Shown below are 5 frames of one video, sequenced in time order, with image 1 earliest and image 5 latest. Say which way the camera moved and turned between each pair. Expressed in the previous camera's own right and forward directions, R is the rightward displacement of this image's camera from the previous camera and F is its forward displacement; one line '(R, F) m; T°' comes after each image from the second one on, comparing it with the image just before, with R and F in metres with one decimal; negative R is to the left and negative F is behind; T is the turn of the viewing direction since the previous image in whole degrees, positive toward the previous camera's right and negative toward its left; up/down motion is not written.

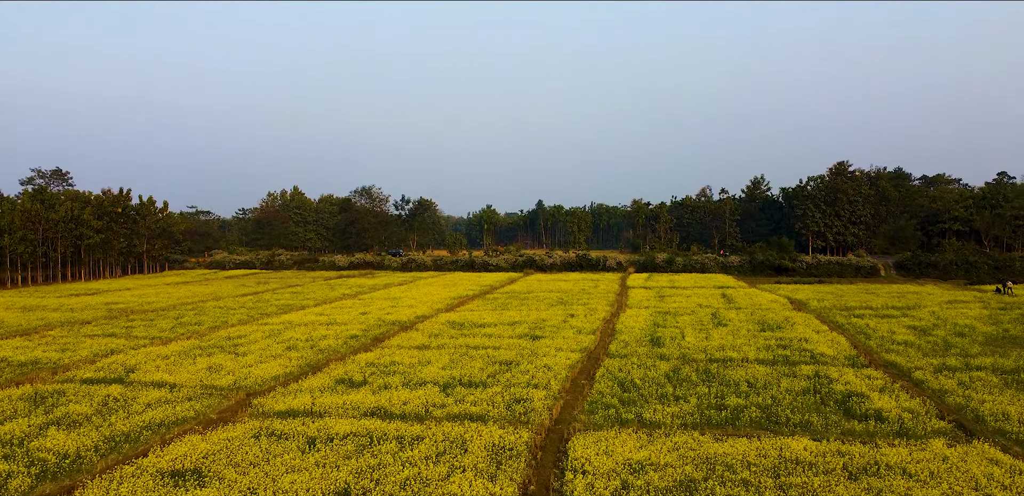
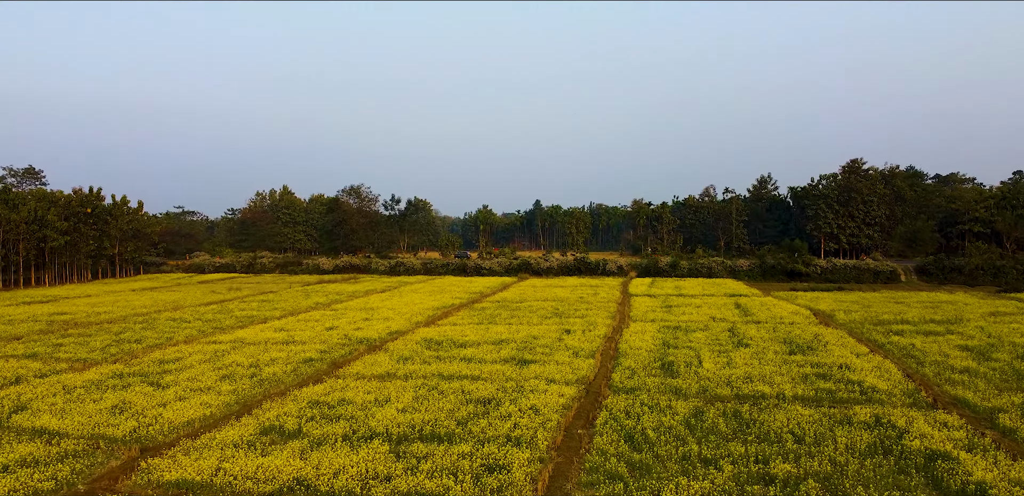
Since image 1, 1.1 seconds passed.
(+0.6, +2.4) m; 0°
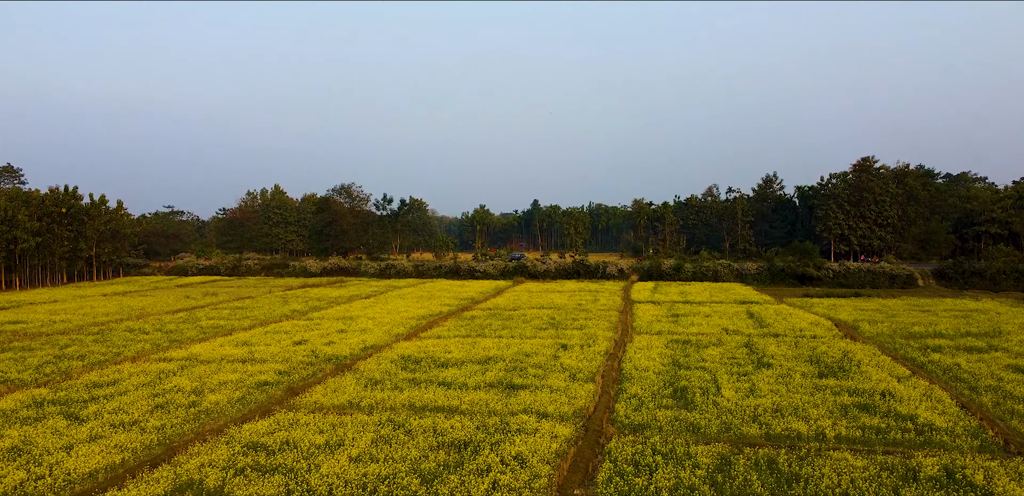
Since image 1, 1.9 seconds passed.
(+0.4, +1.8) m; 0°
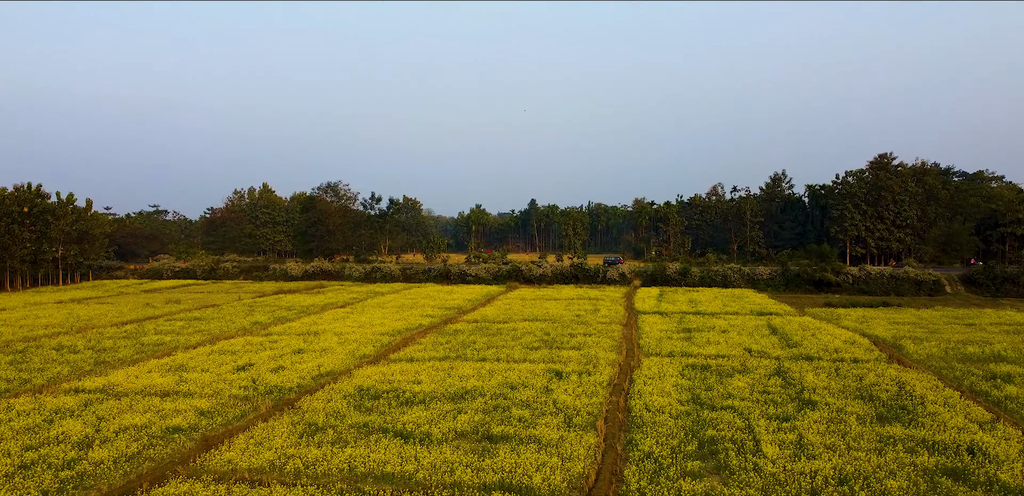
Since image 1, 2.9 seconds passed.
(+0.5, +2.5) m; 0°
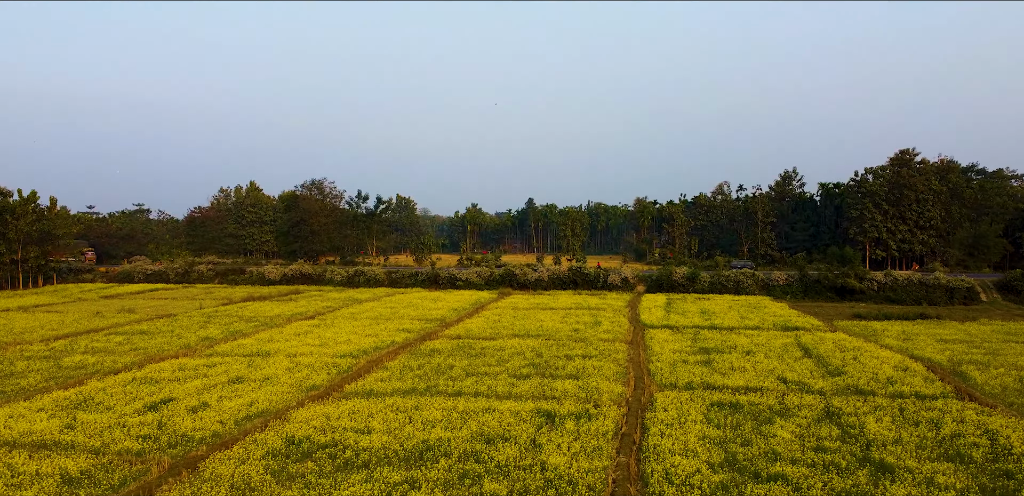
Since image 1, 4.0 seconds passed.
(+0.5, +2.6) m; 0°
